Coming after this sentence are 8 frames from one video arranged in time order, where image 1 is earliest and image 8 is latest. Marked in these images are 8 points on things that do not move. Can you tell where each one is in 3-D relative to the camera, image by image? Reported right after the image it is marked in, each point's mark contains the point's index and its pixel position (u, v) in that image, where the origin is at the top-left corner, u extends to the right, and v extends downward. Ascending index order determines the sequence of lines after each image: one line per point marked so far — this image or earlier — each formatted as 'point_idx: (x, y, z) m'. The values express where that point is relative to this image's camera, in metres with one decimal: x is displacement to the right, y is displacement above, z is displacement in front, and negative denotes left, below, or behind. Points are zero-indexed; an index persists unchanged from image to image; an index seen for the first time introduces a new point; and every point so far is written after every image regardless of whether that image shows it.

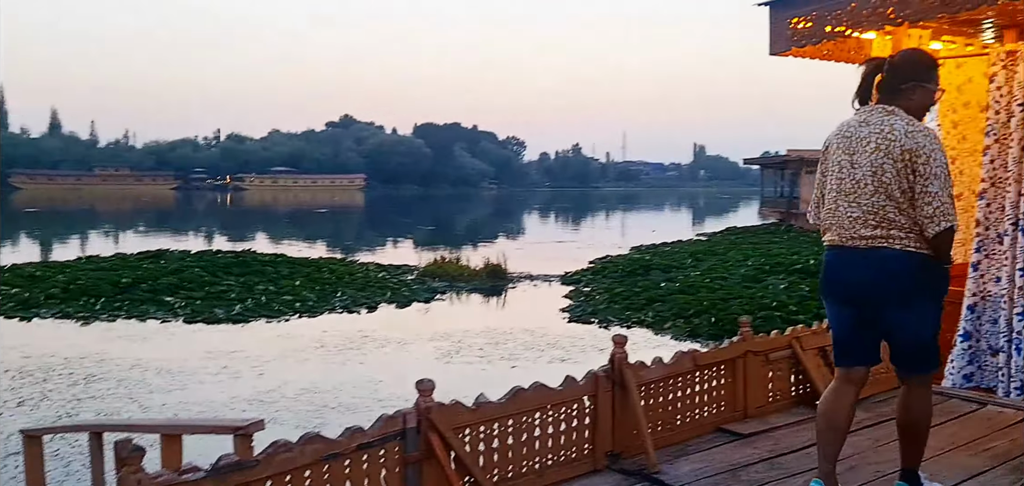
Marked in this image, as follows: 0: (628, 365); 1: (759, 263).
0: (+0.5, -0.5, +3.6) m
1: (+5.3, -0.4, +18.7) m
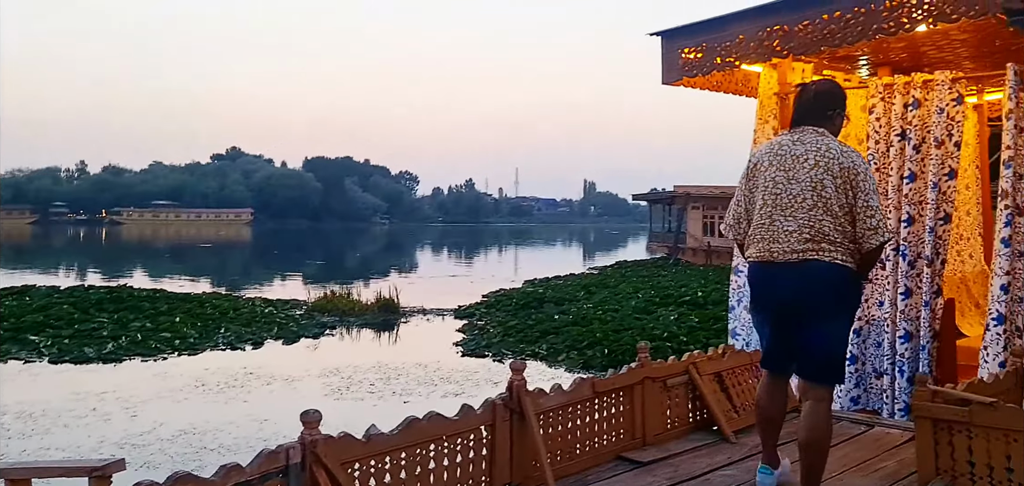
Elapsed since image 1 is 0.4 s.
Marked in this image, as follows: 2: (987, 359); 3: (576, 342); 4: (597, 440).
0: (+0.1, -0.6, +3.4) m
1: (+3.0, -1.1, +19.0) m
2: (+2.5, -0.6, +4.6) m
3: (+1.0, -1.6, +14.3) m
4: (+0.4, -0.9, +3.9) m
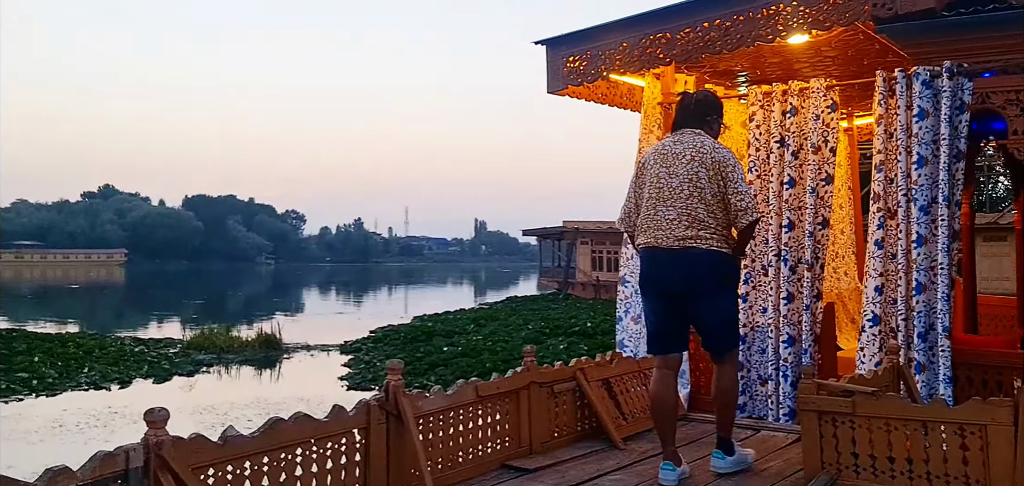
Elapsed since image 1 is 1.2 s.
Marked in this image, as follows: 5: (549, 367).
0: (-0.4, -0.6, +3.2) m
1: (+0.6, -1.8, +19.0) m
2: (+1.9, -0.6, +4.7) m
3: (-0.8, -2.1, +14.1) m
4: (-0.1, -0.9, +3.7) m
5: (+0.2, -0.6, +4.1) m
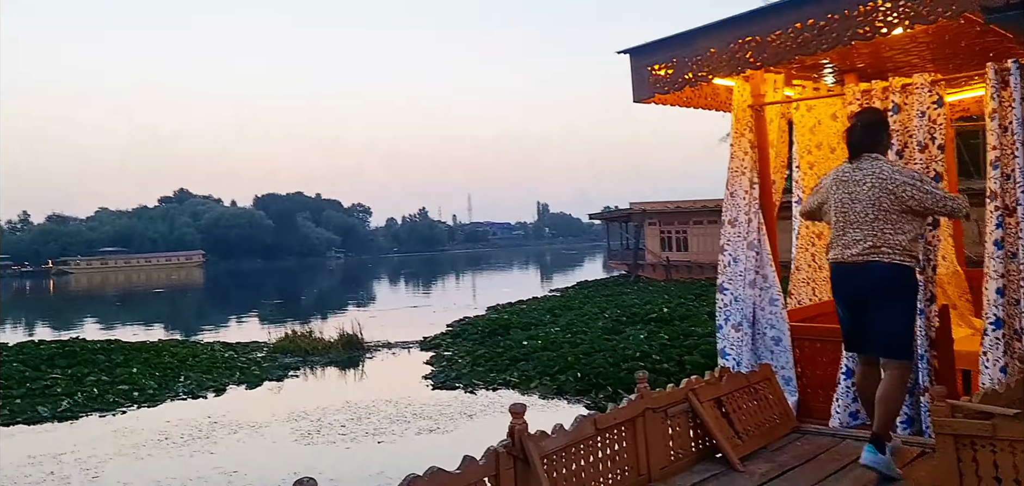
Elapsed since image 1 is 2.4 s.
0: (+0.1, -0.7, +3.2) m
1: (+2.3, -1.6, +18.9) m
2: (+2.4, -0.6, +4.5) m
3: (+0.6, -2.0, +14.1) m
4: (+0.4, -1.0, +3.6) m
5: (+0.7, -0.7, +4.1) m
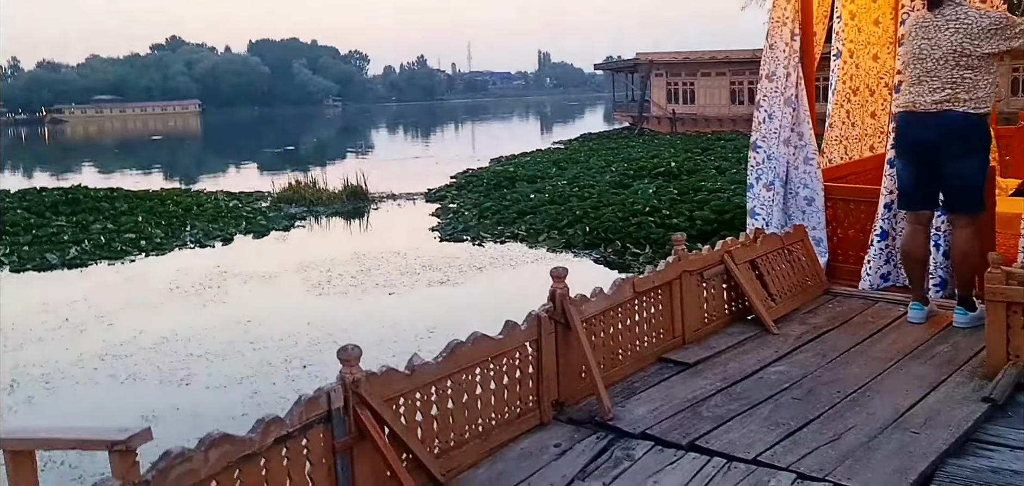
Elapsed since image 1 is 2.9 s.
0: (+0.2, -0.2, +3.1) m
1: (+2.4, +1.6, +18.7) m
2: (+2.6, +0.1, +4.3) m
3: (+0.7, +0.3, +14.0) m
4: (+0.5, -0.4, +3.6) m
5: (+0.9, 0.0, +4.0) m
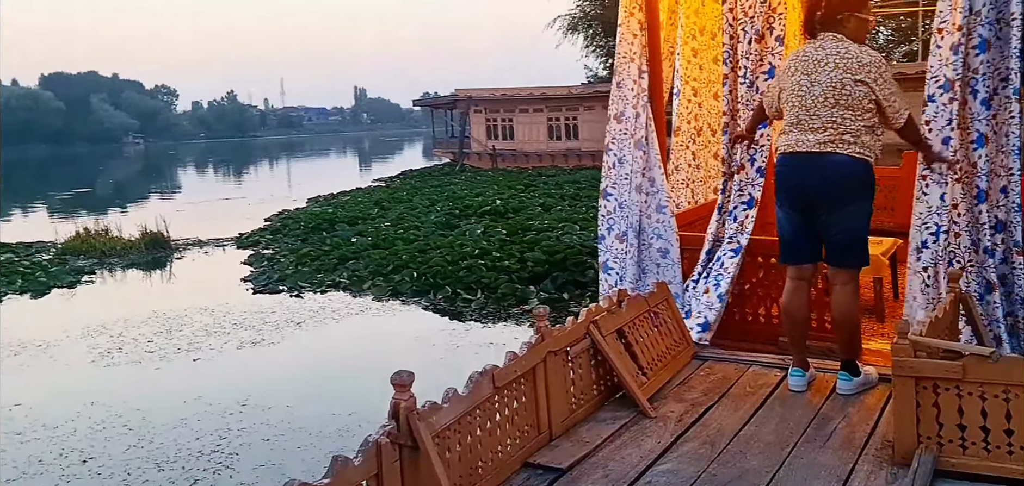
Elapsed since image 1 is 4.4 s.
0: (-0.3, -0.5, +2.4) m
1: (-1.3, +0.7, +18.1) m
2: (+1.8, -0.2, +4.1) m
3: (-2.0, -0.4, +13.2) m
4: (0.0, -0.7, +2.9) m
5: (+0.2, -0.3, +3.4) m
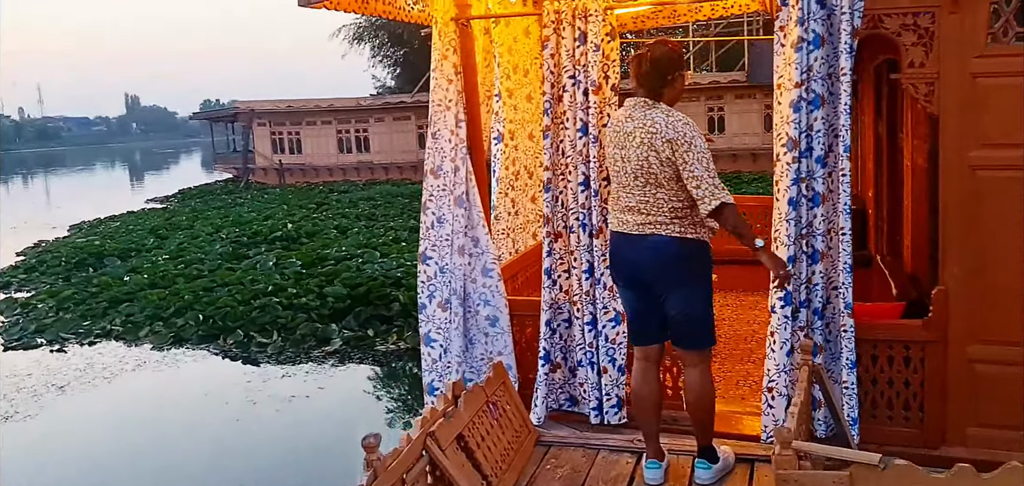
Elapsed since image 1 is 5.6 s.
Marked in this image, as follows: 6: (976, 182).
0: (-0.6, -0.8, +1.7) m
1: (-5.3, +0.2, +16.8) m
2: (+1.0, -0.4, +3.9) m
3: (-4.8, -0.9, +11.8) m
4: (-0.5, -1.0, +2.3) m
5: (-0.4, -0.7, +2.8) m
6: (+1.9, +0.3, +3.6) m
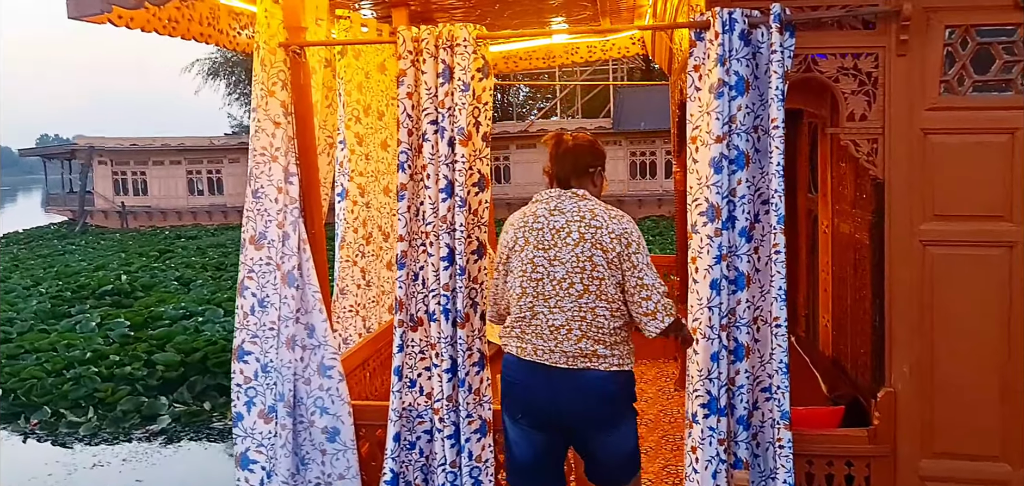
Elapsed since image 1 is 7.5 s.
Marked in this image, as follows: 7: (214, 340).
0: (-0.8, -1.0, +0.7) m
1: (-7.8, -0.8, +14.9) m
2: (+0.5, -0.8, +3.0) m
3: (-6.5, -1.6, +10.0) m
4: (-0.7, -1.3, +1.2) m
5: (-0.7, -0.9, +1.8) m
6: (+1.4, -0.1, +3.0) m
7: (-3.6, -1.2, +10.5) m
